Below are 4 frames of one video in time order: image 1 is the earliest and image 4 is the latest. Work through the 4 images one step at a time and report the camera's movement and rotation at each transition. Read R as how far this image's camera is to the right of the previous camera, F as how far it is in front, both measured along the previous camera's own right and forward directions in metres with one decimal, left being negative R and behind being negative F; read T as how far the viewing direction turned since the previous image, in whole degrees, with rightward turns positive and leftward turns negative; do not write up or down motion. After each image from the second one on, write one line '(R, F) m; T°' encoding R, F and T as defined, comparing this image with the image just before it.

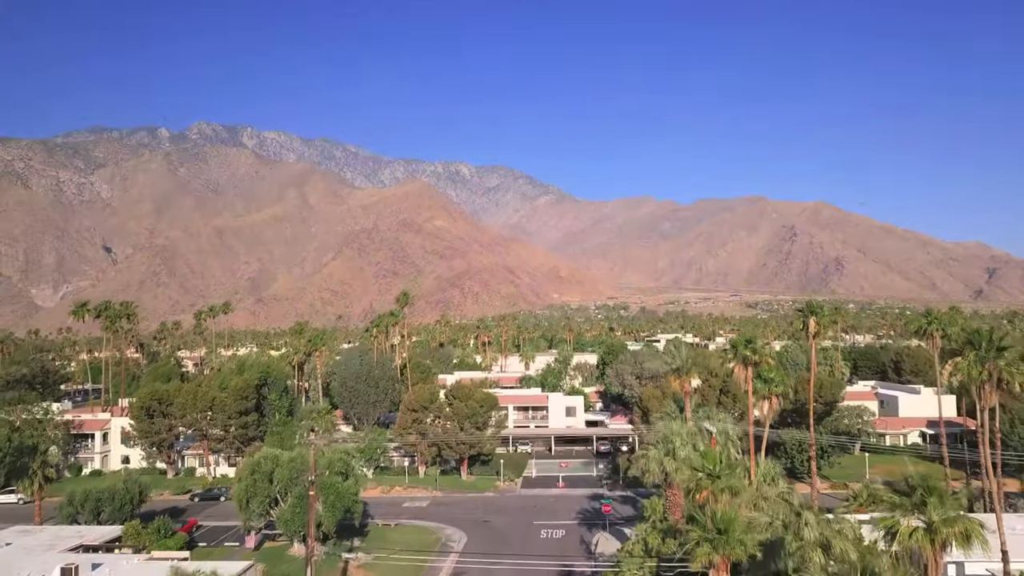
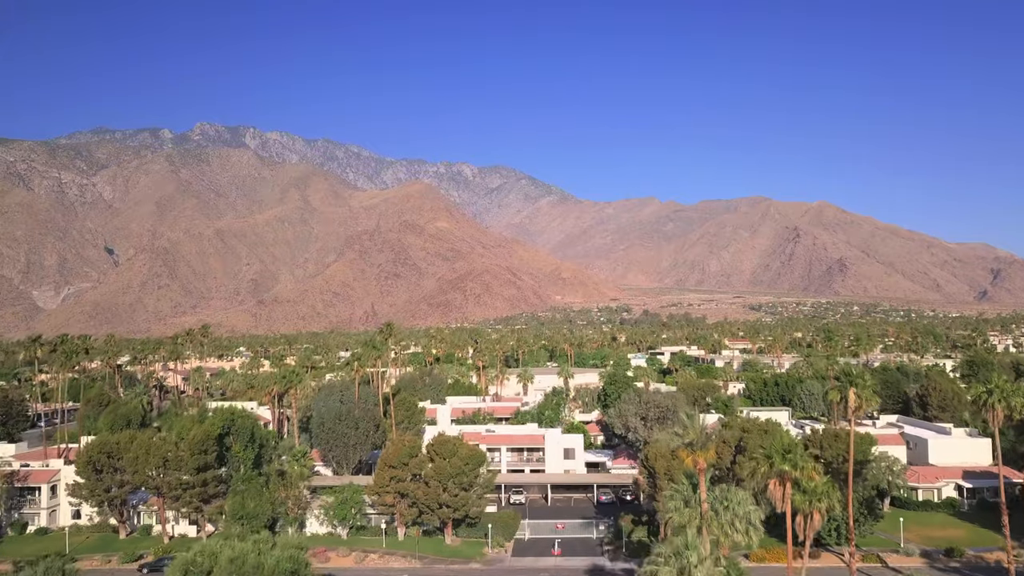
(+0.2, +1.1) m; 0°
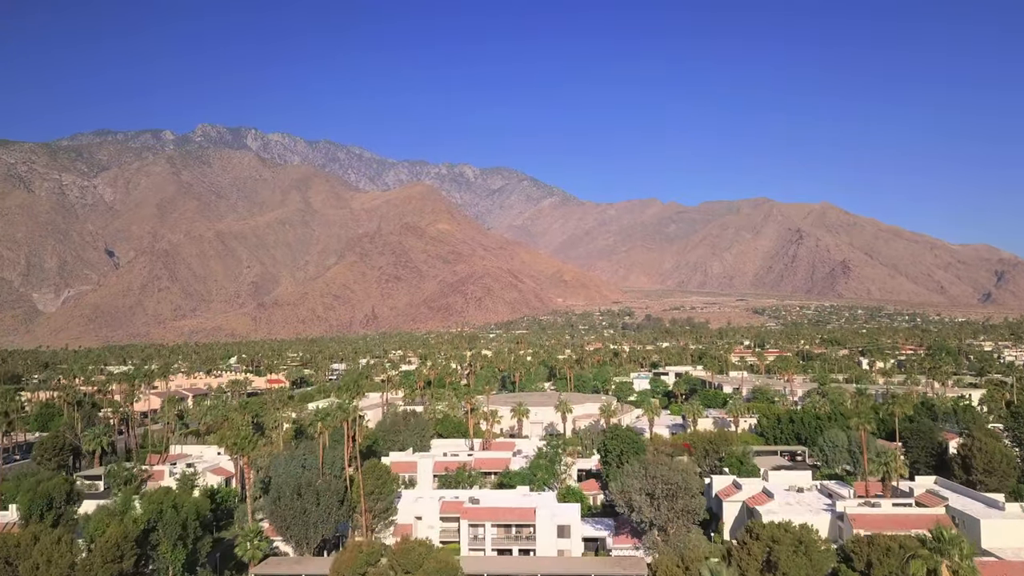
(+0.2, +1.6) m; 0°
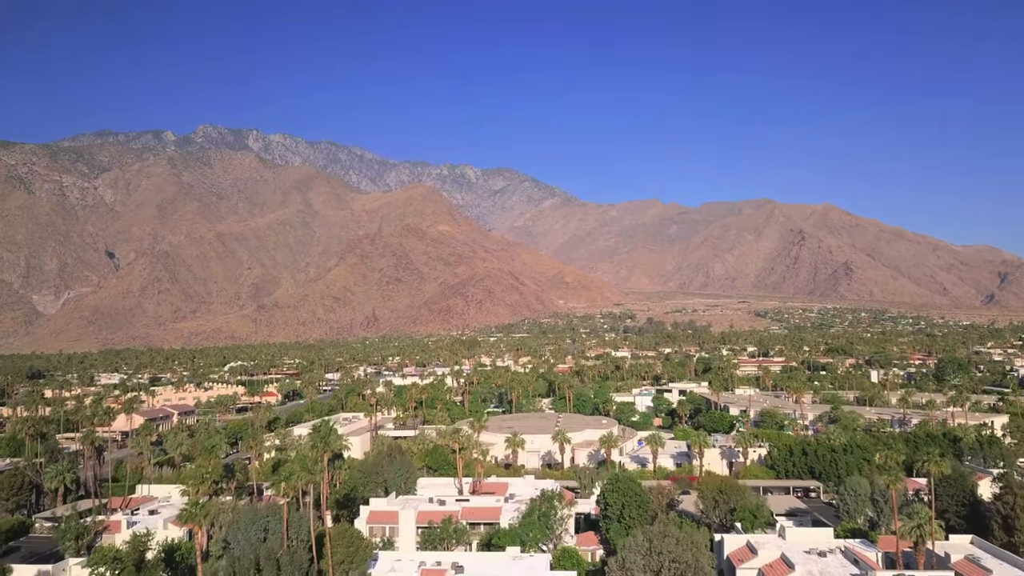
(+0.2, +1.2) m; 0°
